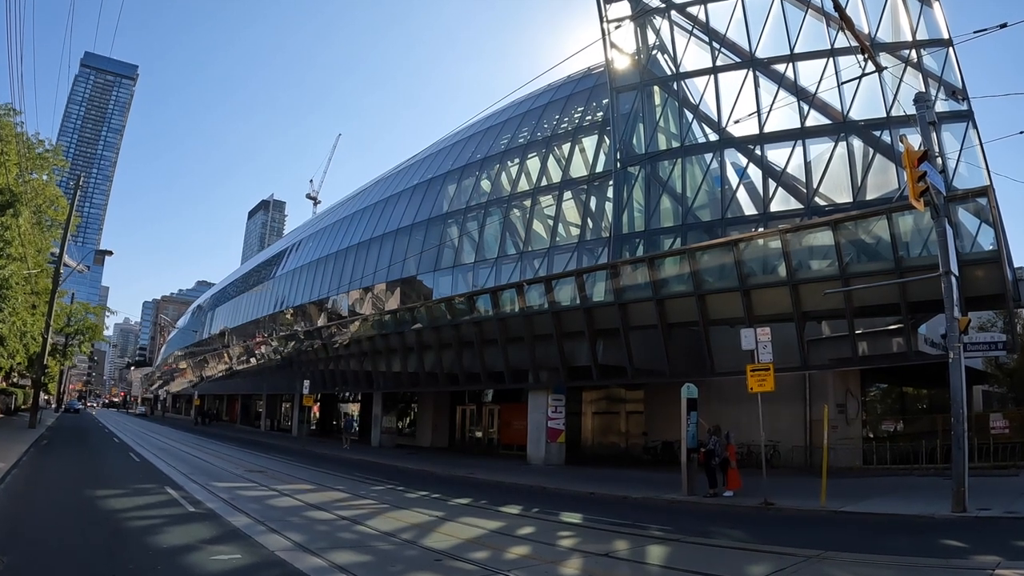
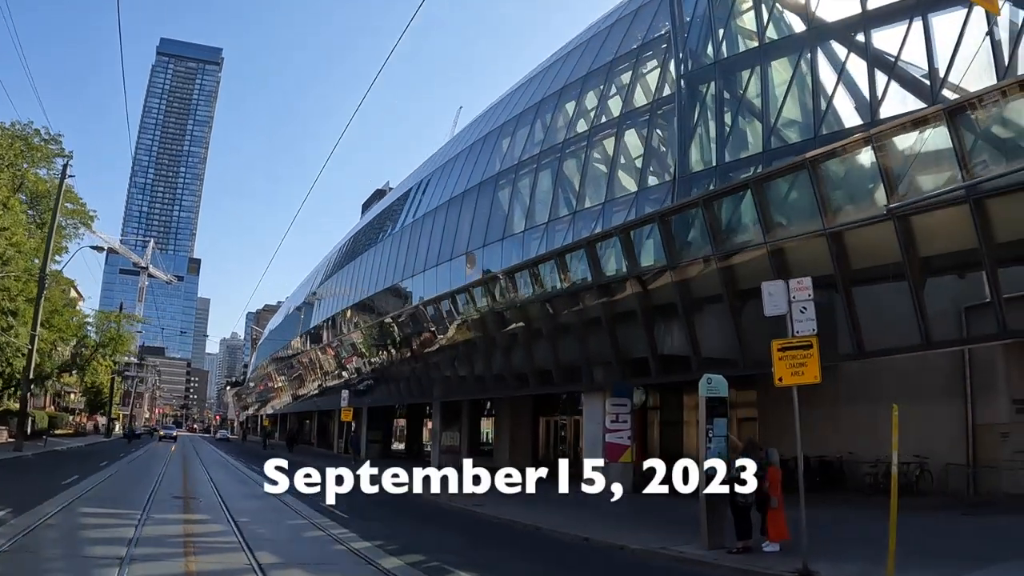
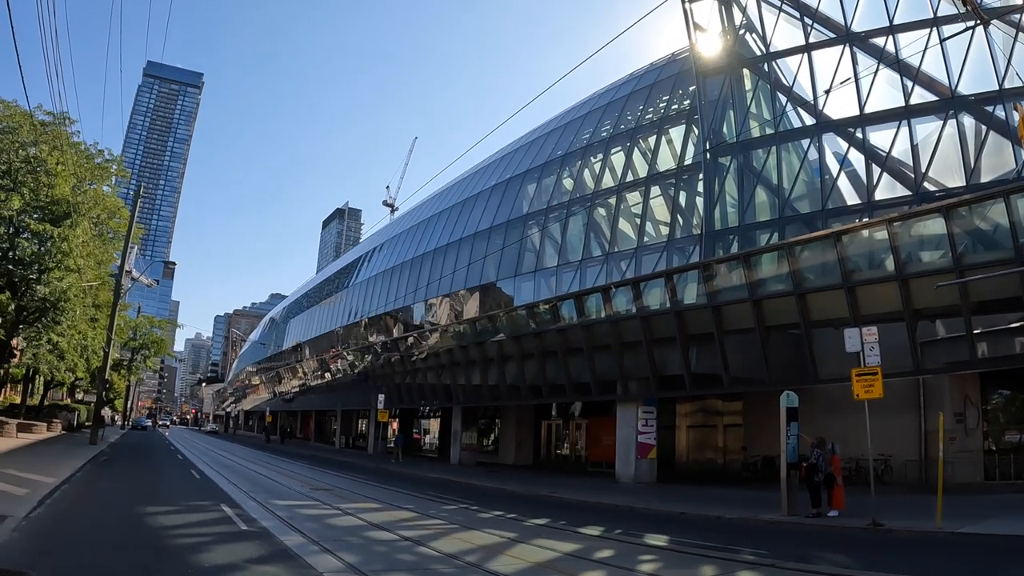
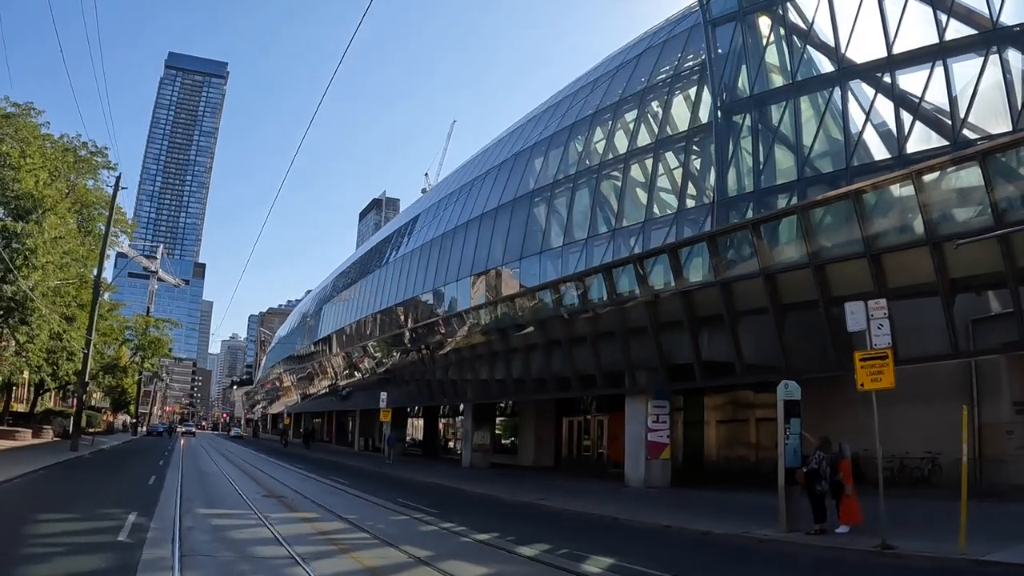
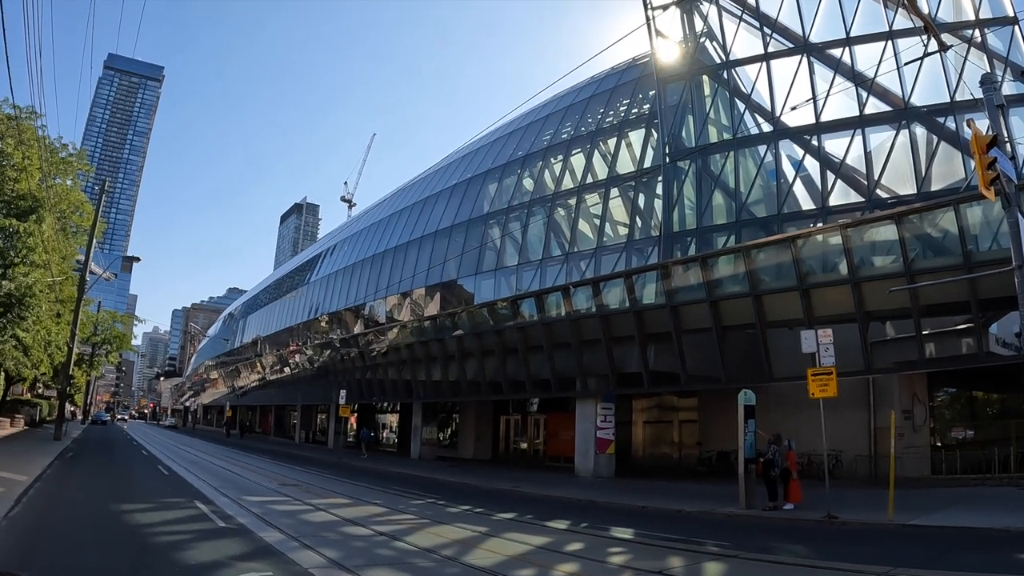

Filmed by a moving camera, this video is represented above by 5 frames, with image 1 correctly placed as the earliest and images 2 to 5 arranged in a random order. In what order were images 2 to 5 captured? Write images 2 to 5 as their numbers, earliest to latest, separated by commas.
5, 3, 4, 2
